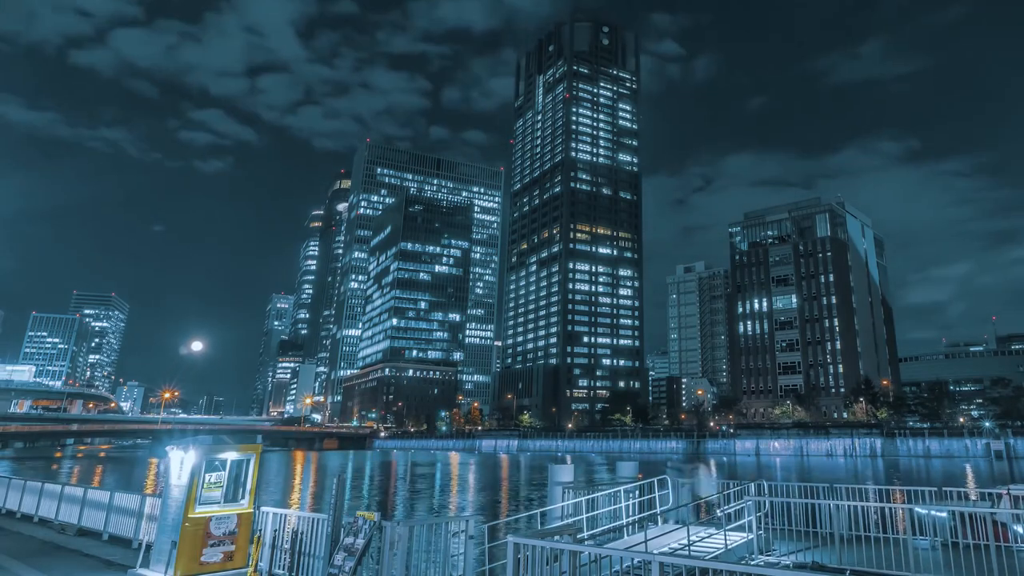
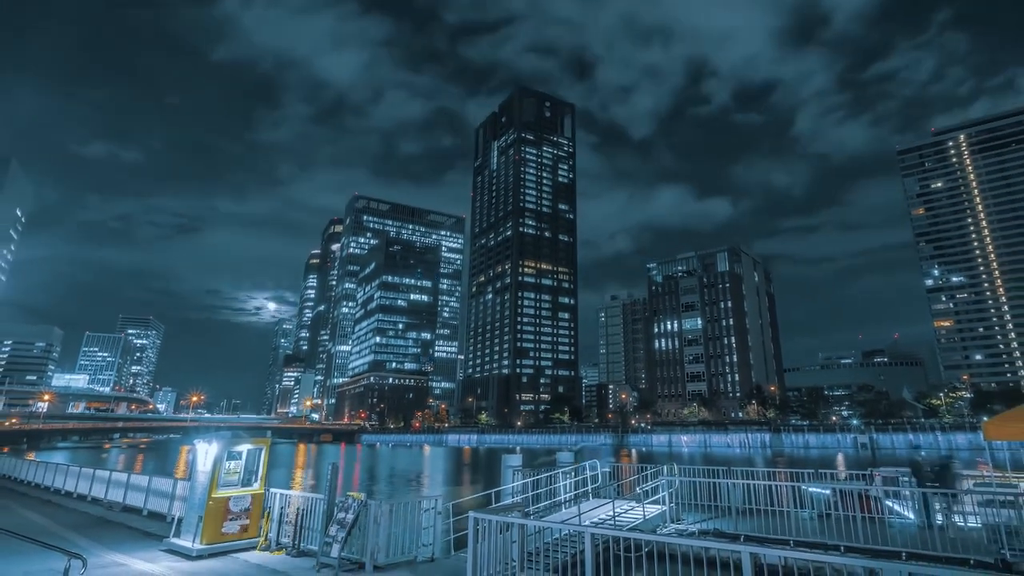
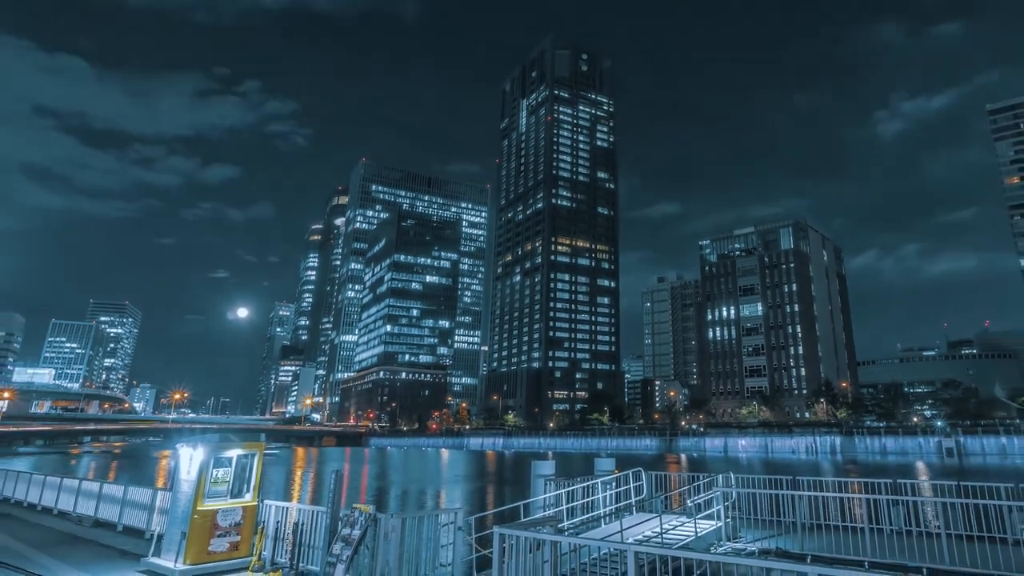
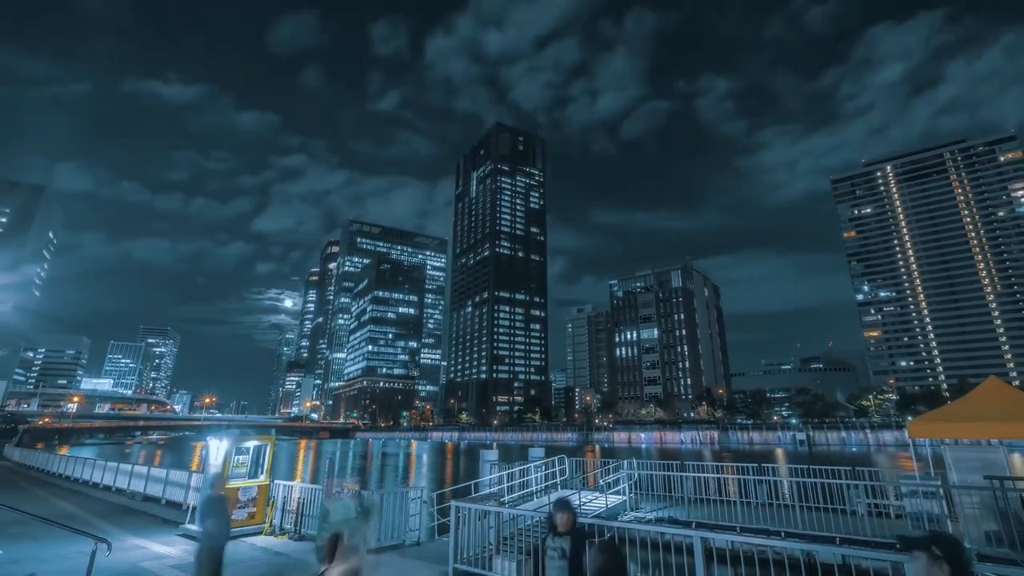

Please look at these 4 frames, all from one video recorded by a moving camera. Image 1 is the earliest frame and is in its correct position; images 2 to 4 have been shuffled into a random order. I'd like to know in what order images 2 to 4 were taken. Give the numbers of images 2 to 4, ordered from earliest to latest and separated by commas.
3, 2, 4
